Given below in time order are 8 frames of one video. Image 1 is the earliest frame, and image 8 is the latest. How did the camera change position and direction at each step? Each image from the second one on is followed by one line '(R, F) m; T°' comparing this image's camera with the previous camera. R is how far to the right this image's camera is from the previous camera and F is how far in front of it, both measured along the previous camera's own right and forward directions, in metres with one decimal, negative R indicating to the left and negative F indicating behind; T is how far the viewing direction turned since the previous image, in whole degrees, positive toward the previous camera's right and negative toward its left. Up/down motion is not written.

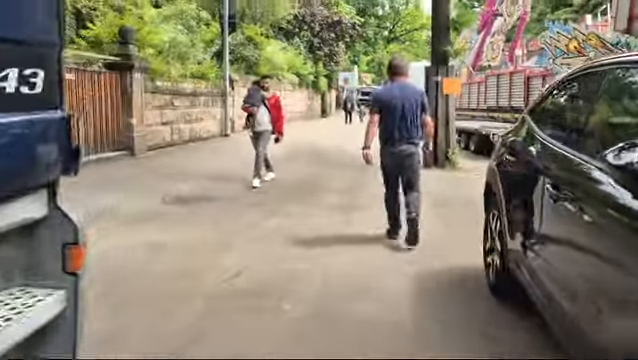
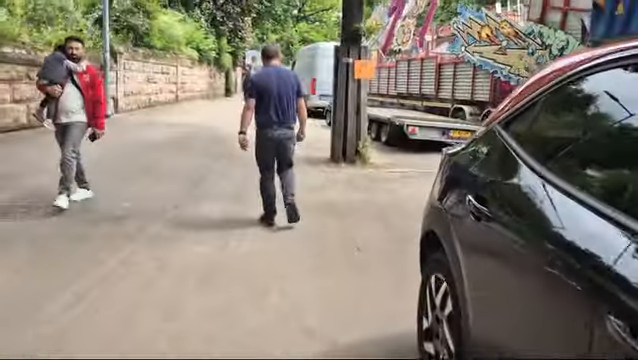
(+0.4, +1.8) m; +10°
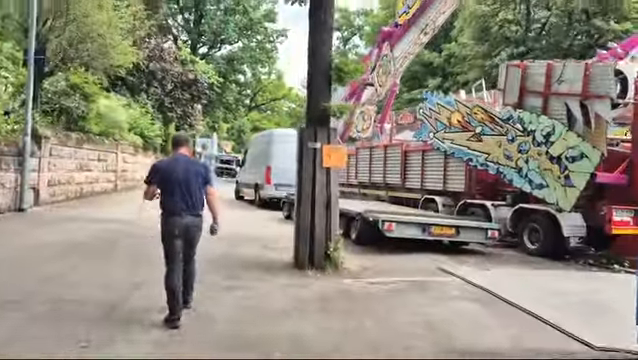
(-0.2, +2.1) m; +5°
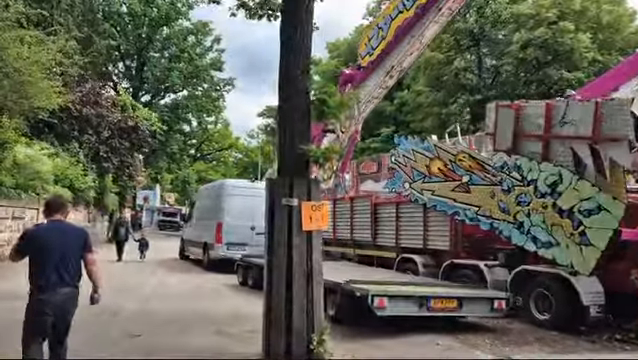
(-0.4, +2.2) m; +6°
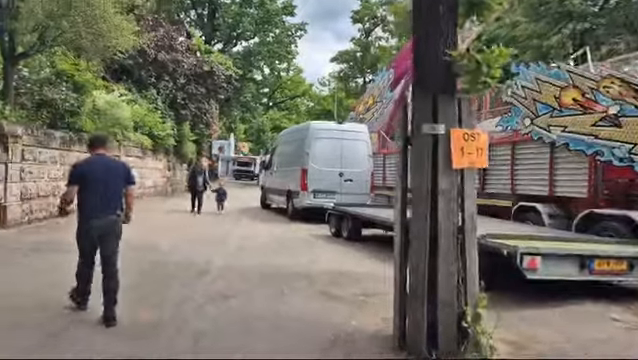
(-0.8, +1.7) m; -8°
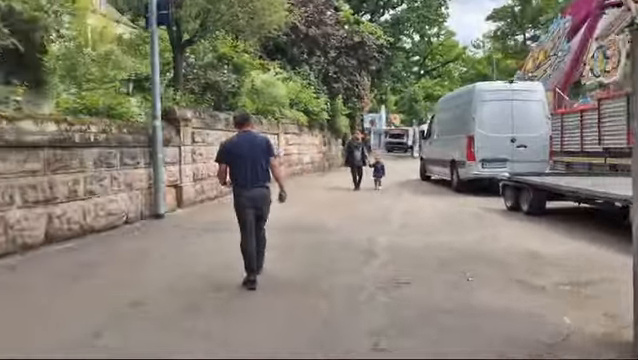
(-0.4, +0.9) m; -16°
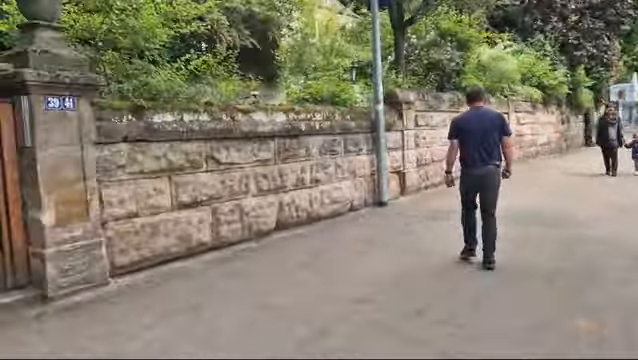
(-0.2, +0.8) m; -24°
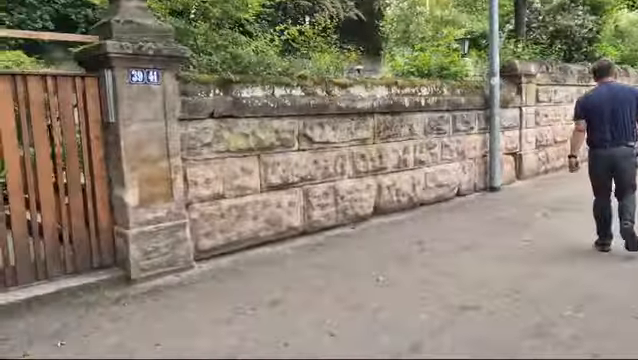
(0.0, +0.7) m; -11°
